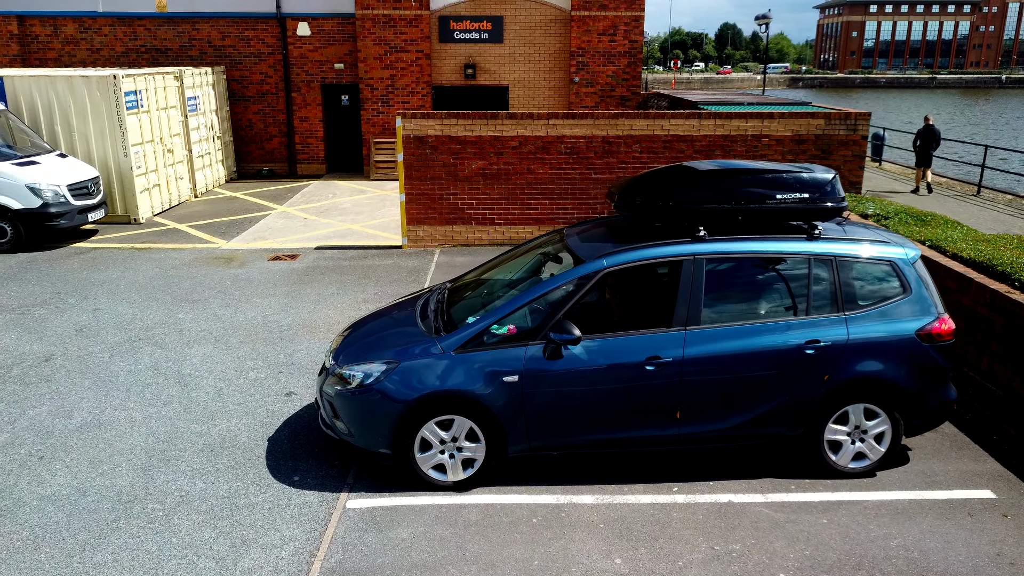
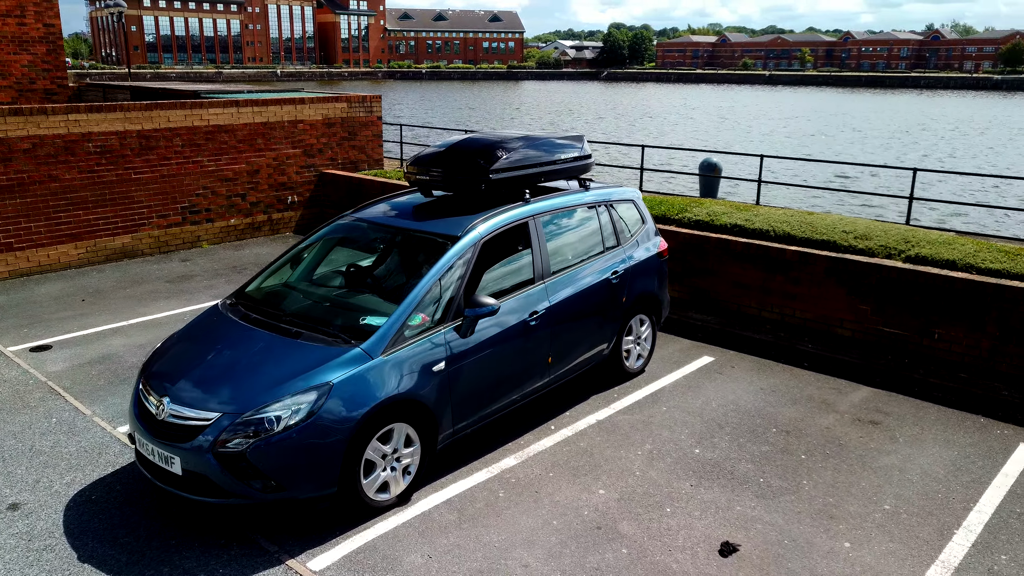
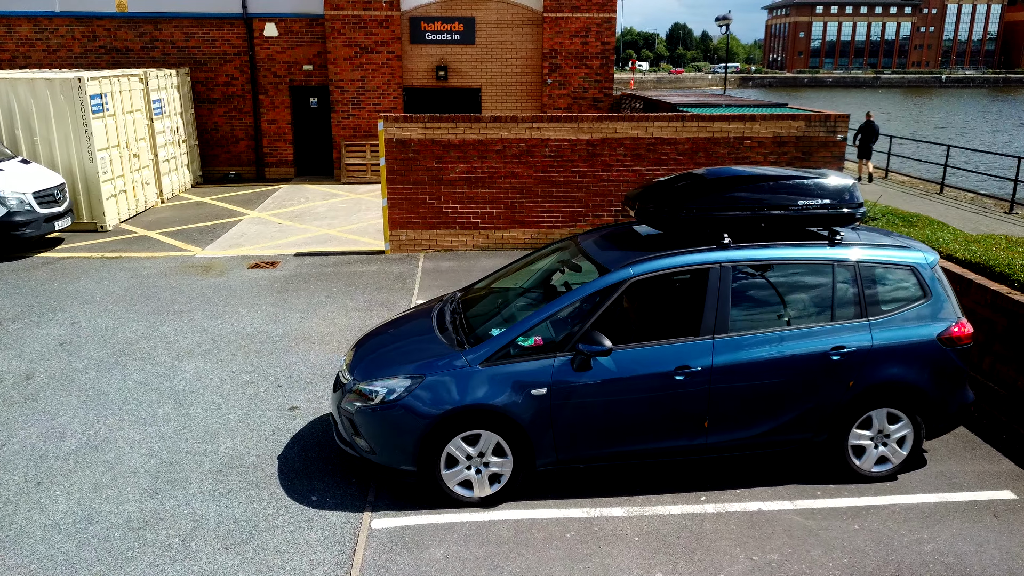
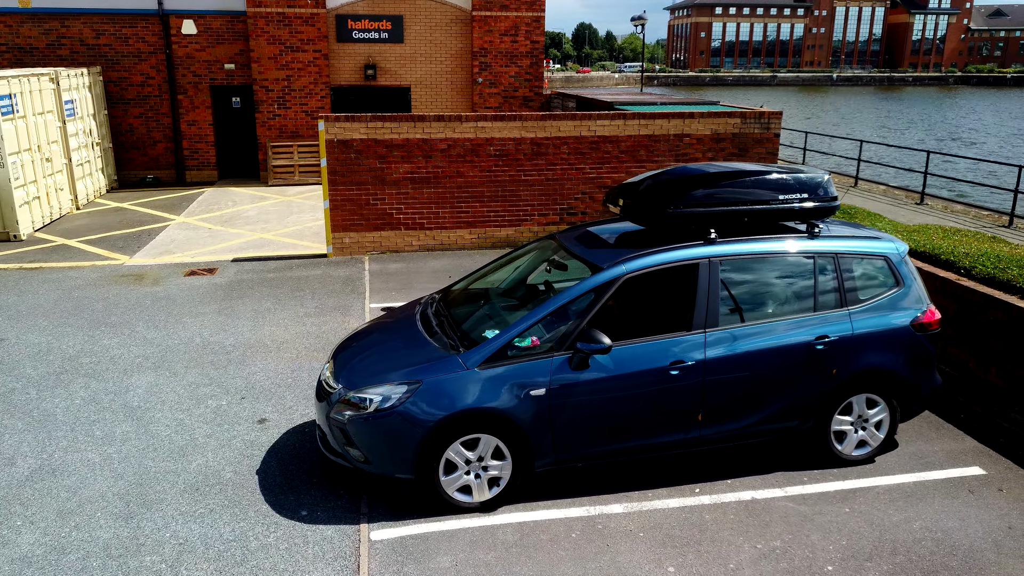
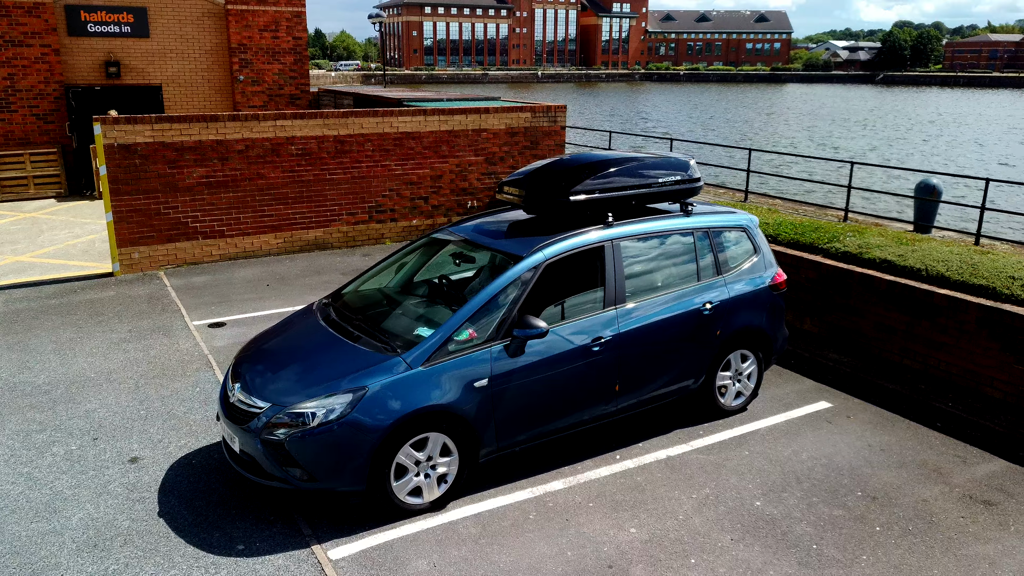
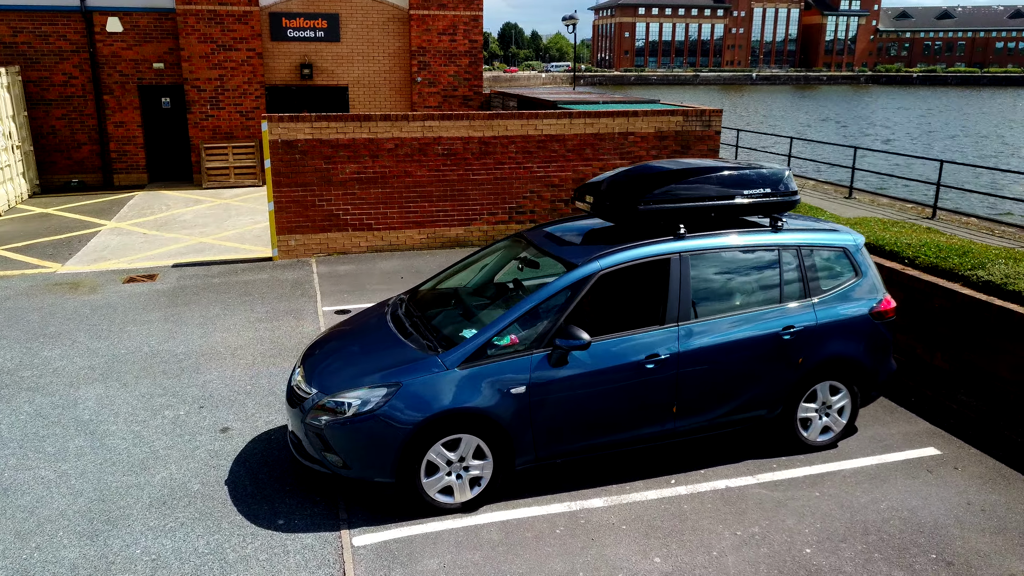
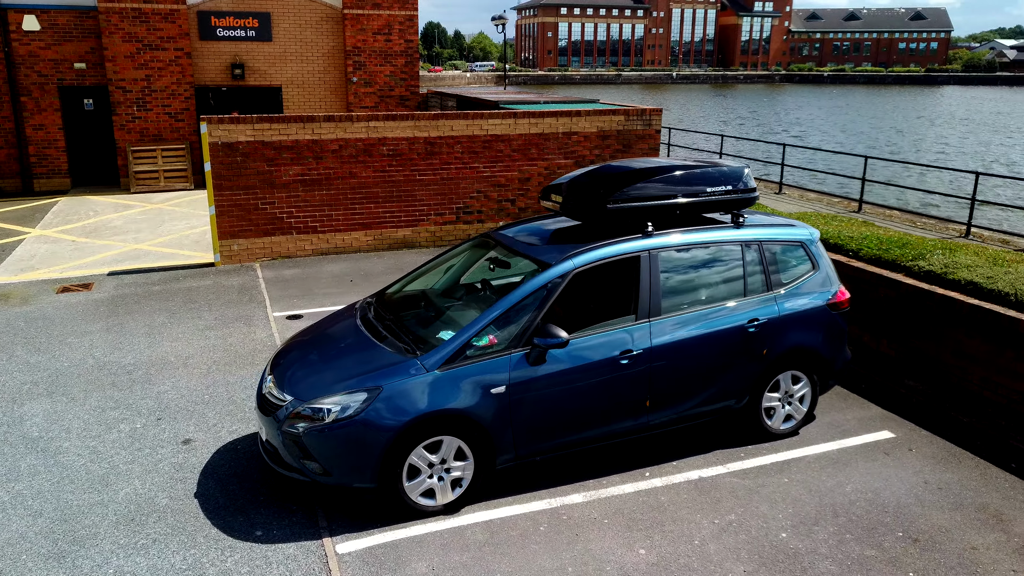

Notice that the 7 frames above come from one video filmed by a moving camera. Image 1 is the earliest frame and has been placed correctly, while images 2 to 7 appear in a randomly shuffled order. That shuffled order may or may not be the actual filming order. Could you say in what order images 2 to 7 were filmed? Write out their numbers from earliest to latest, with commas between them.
3, 4, 6, 7, 5, 2
